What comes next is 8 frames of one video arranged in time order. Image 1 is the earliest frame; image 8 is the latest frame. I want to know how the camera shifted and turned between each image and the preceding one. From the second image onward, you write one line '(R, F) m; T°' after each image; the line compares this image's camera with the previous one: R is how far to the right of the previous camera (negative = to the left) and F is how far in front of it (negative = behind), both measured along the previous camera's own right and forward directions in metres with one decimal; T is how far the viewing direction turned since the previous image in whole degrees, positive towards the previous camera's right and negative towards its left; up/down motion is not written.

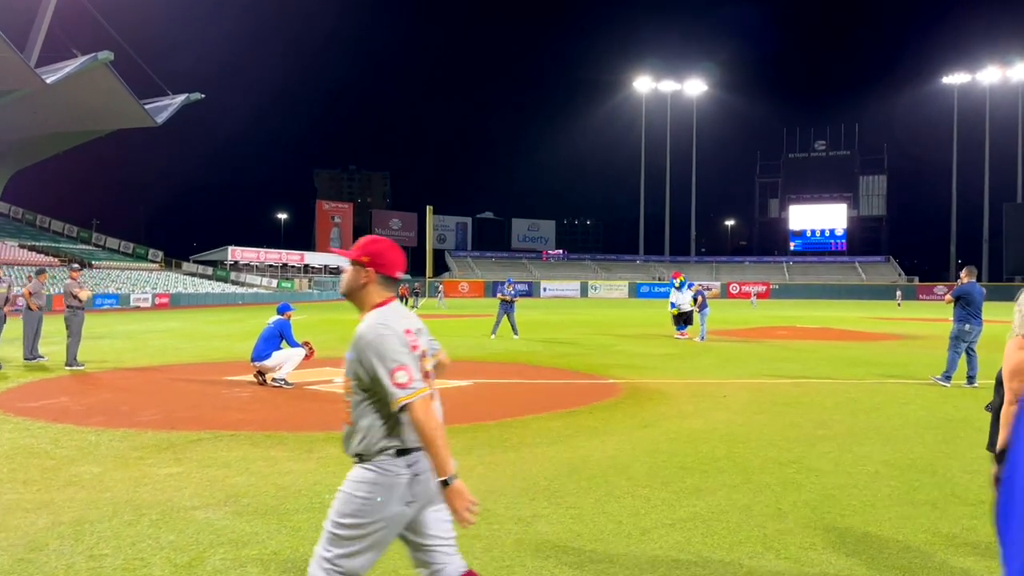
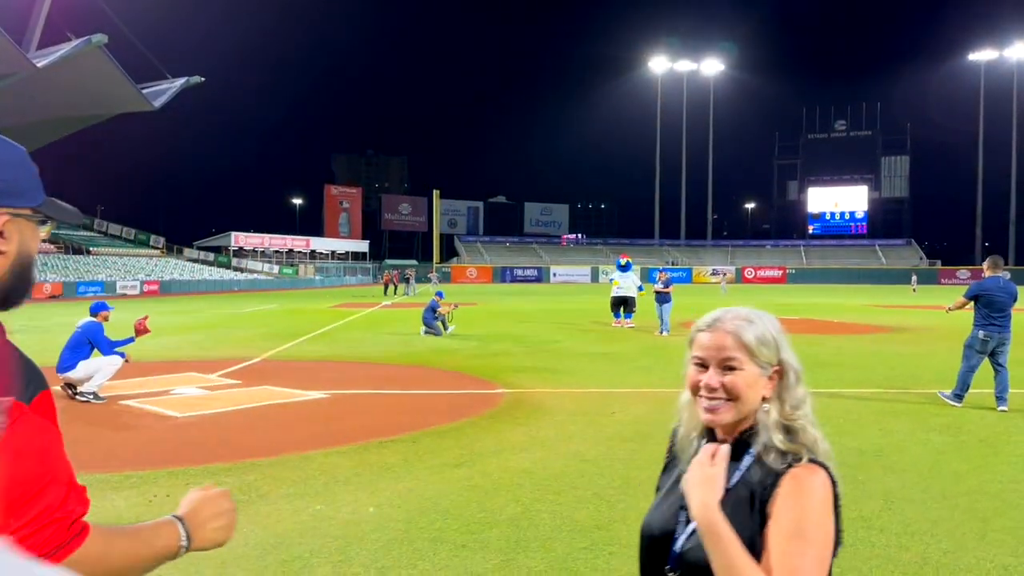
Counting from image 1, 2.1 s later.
(+1.8, +1.4) m; -2°
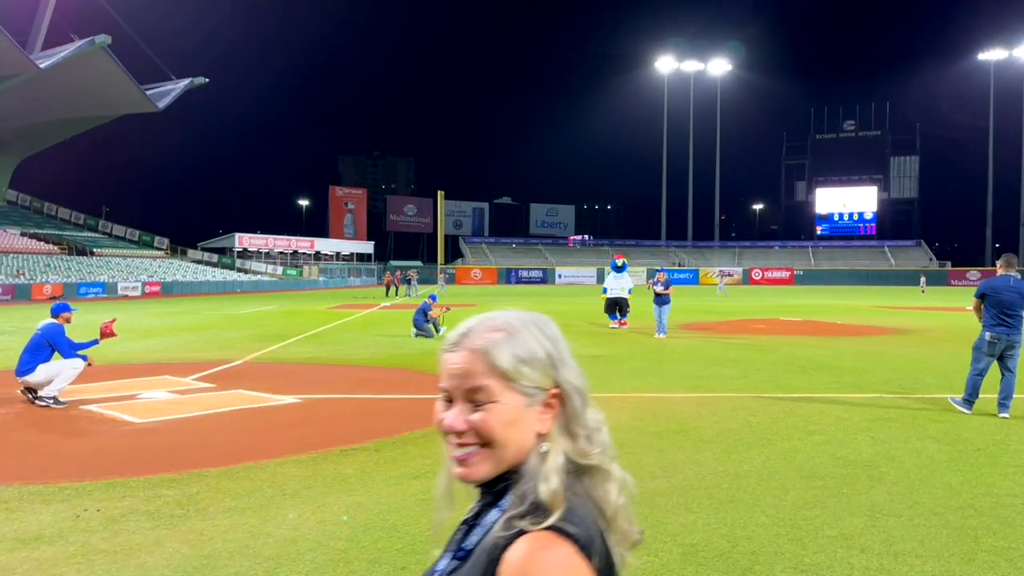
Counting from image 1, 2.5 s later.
(+0.3, +0.3) m; -1°
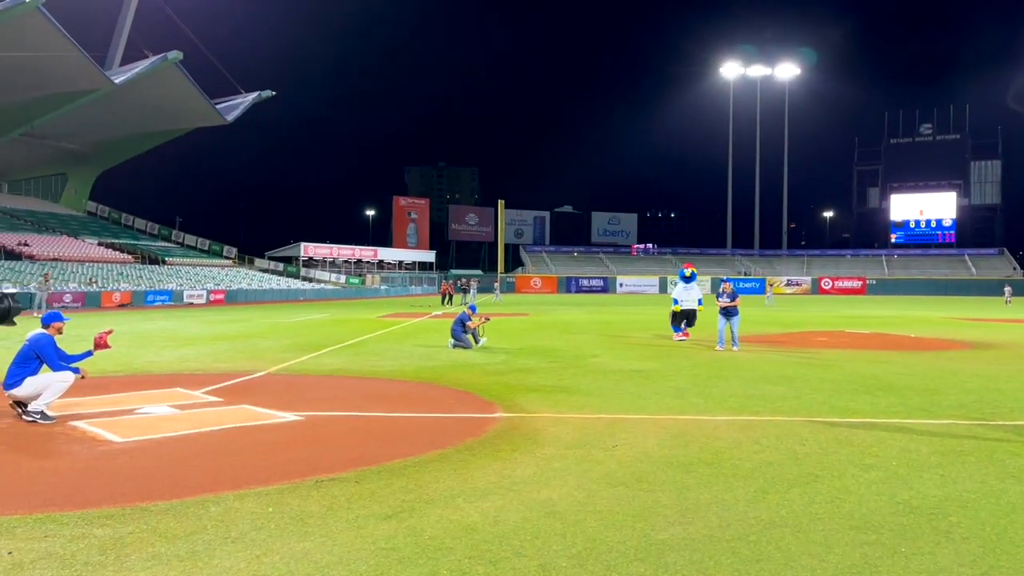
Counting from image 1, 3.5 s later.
(+0.5, +0.8) m; -5°
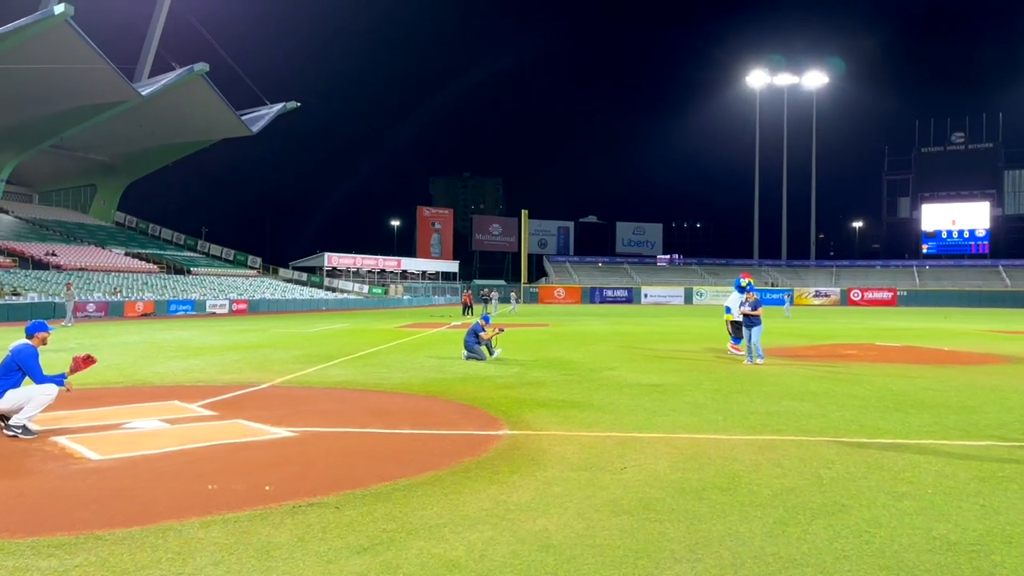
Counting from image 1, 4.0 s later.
(+0.2, +0.5) m; -2°
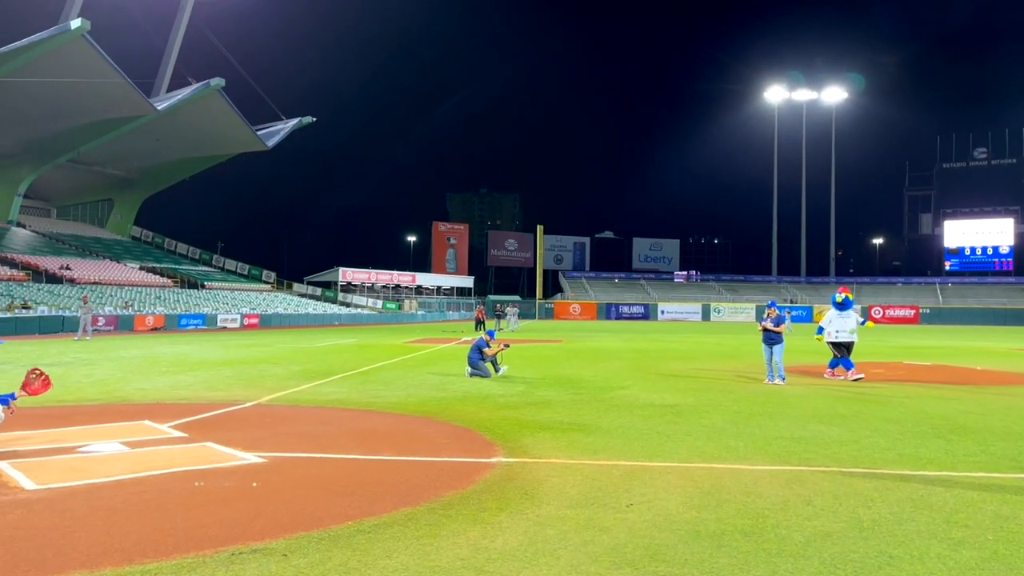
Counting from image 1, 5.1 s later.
(+0.2, +0.8) m; -1°
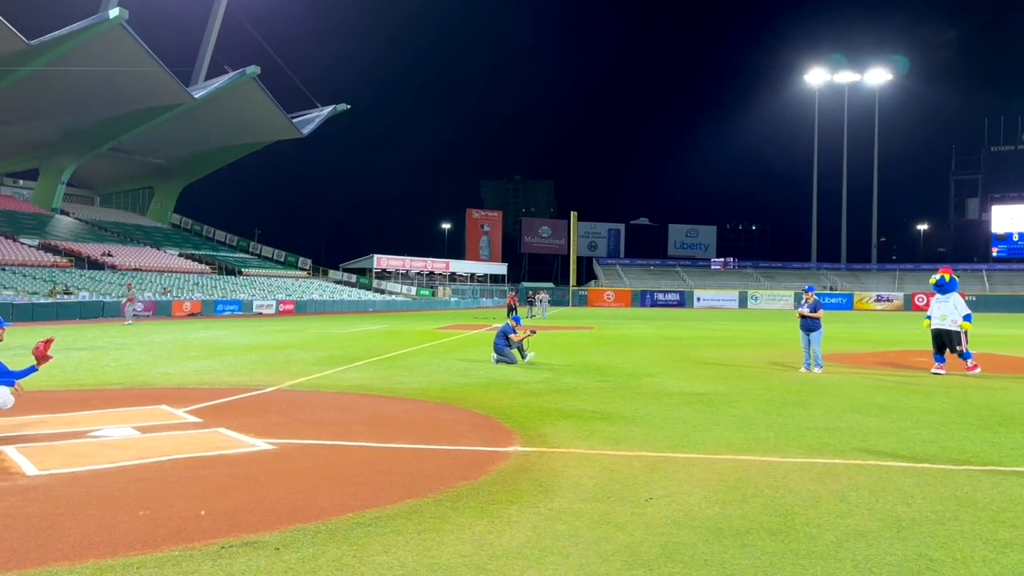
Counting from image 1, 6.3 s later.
(+0.2, +0.3) m; -3°
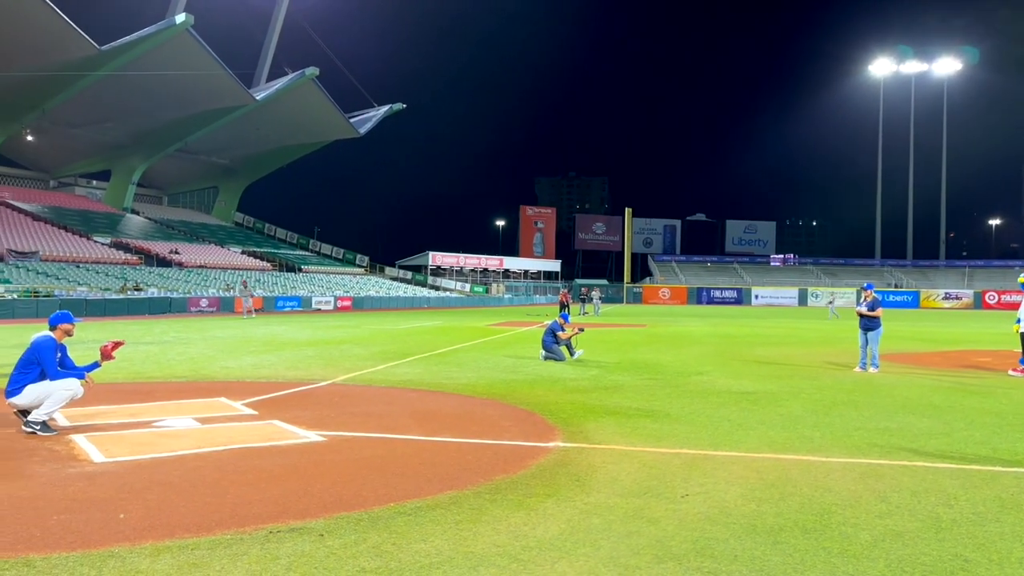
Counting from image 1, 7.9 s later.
(+0.1, -0.1) m; -4°
